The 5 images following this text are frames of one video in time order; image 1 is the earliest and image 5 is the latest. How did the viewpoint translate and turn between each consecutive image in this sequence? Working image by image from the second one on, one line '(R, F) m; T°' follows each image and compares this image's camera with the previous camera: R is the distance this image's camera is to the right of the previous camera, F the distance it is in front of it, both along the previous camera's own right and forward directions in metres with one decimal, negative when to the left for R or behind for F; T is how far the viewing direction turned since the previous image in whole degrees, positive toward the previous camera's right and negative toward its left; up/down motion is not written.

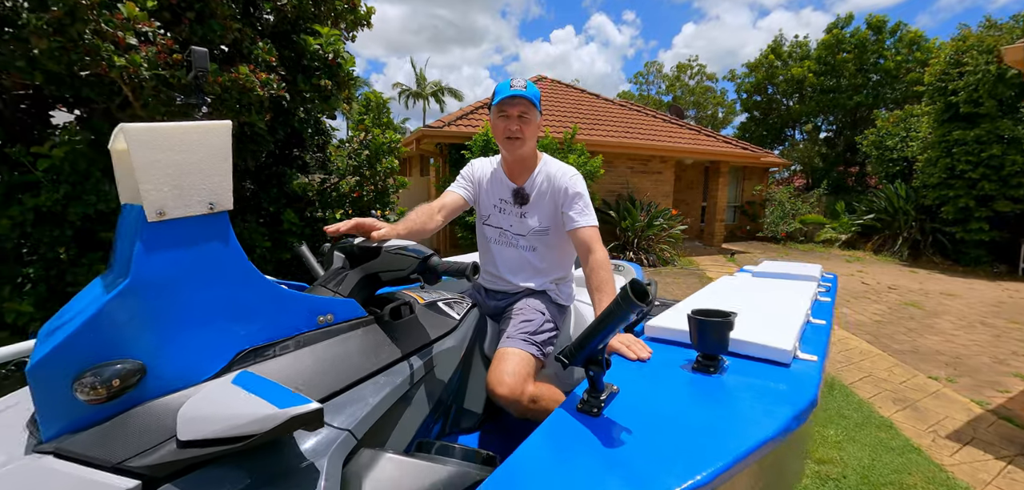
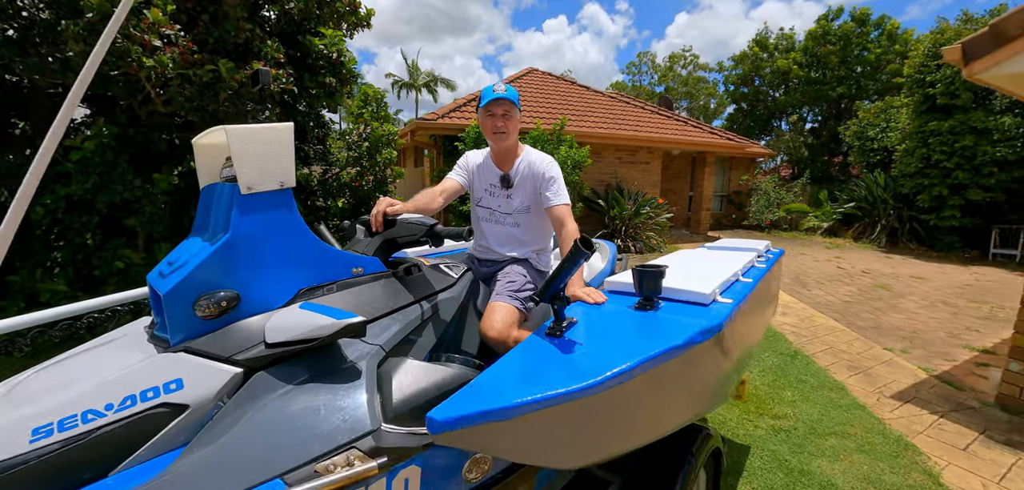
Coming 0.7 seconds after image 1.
(0.0, -0.3) m; +1°
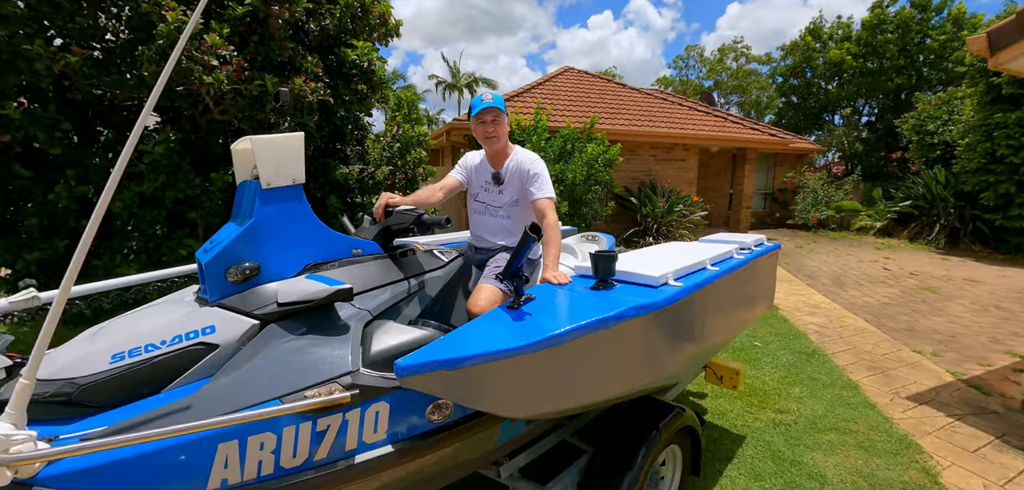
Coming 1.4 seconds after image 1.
(+0.2, -0.2) m; -5°
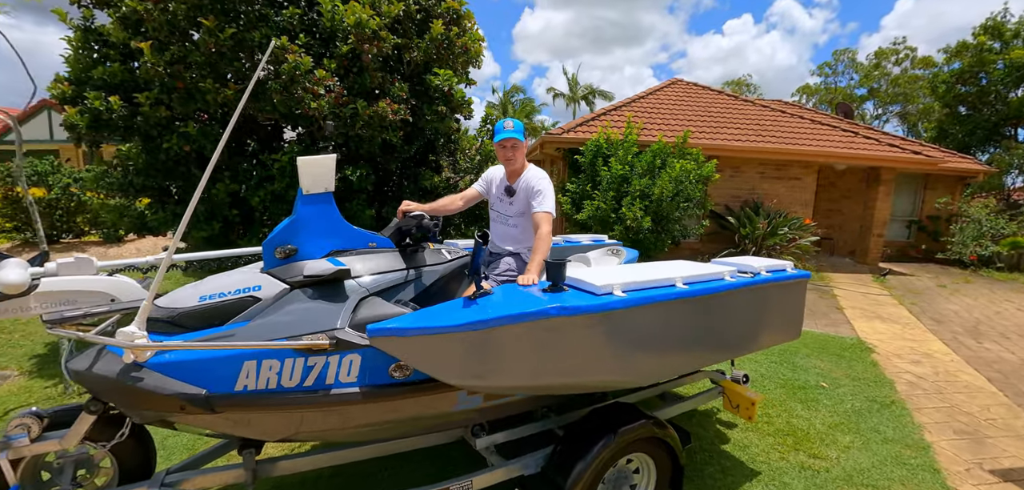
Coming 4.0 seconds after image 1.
(+0.6, -0.2) m; -14°
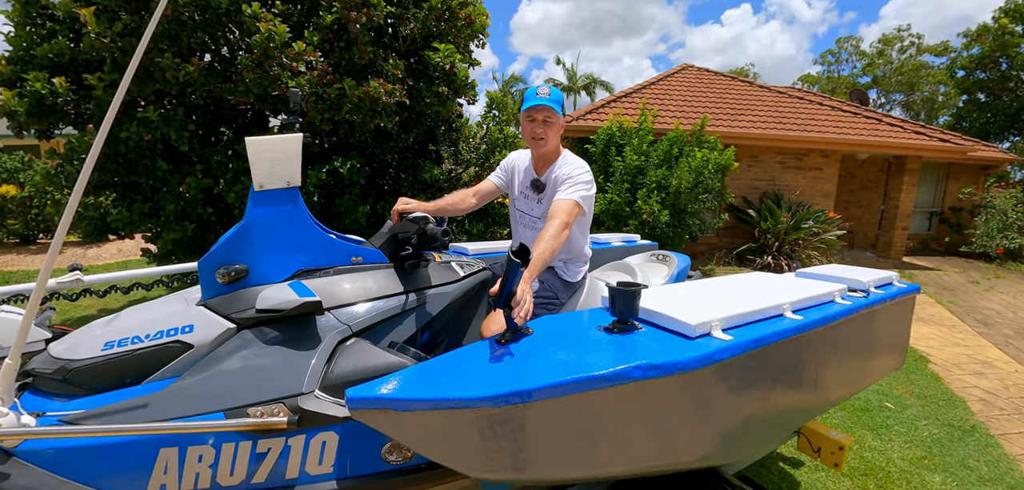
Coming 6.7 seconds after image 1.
(-0.1, +0.6) m; 0°
